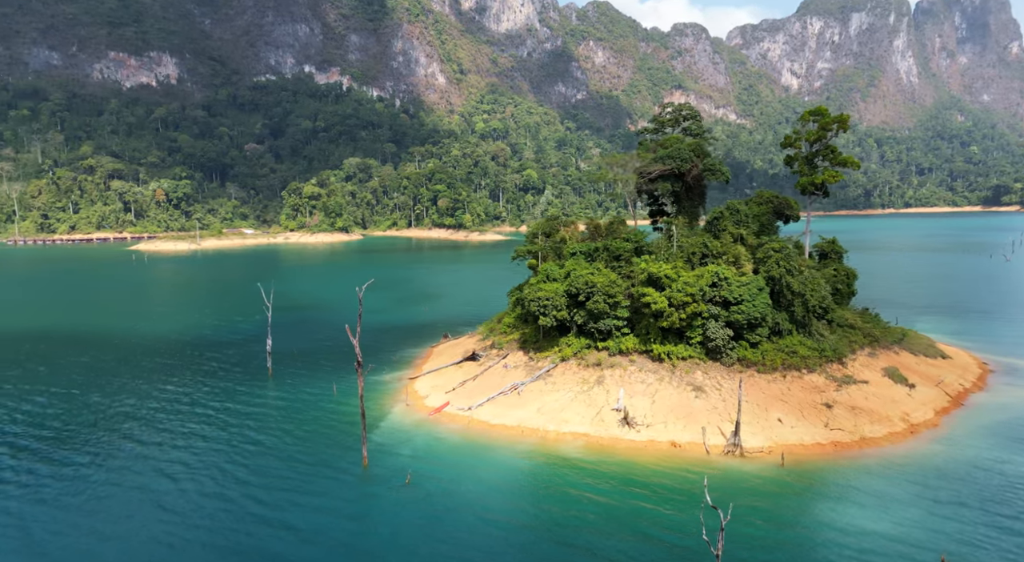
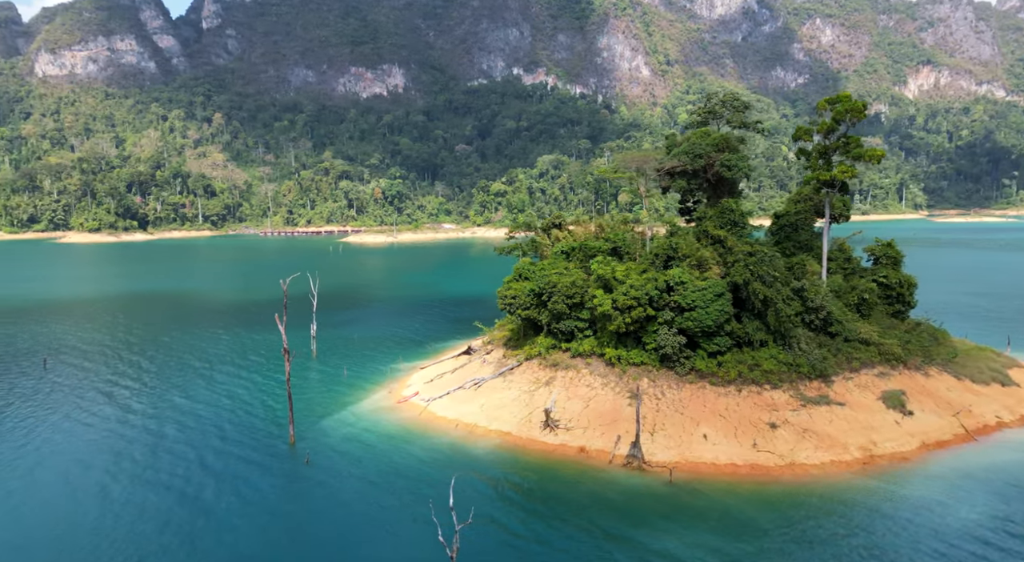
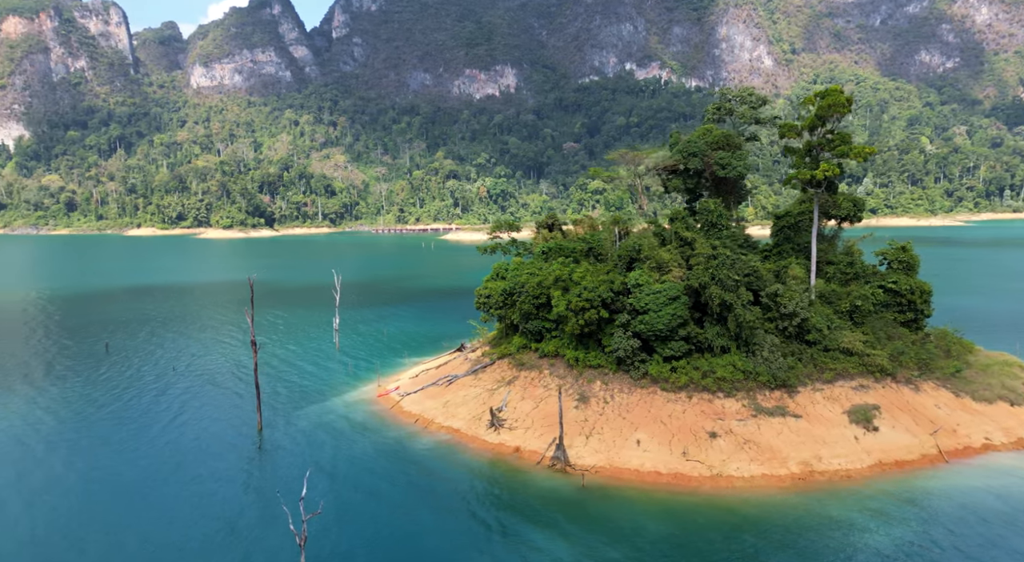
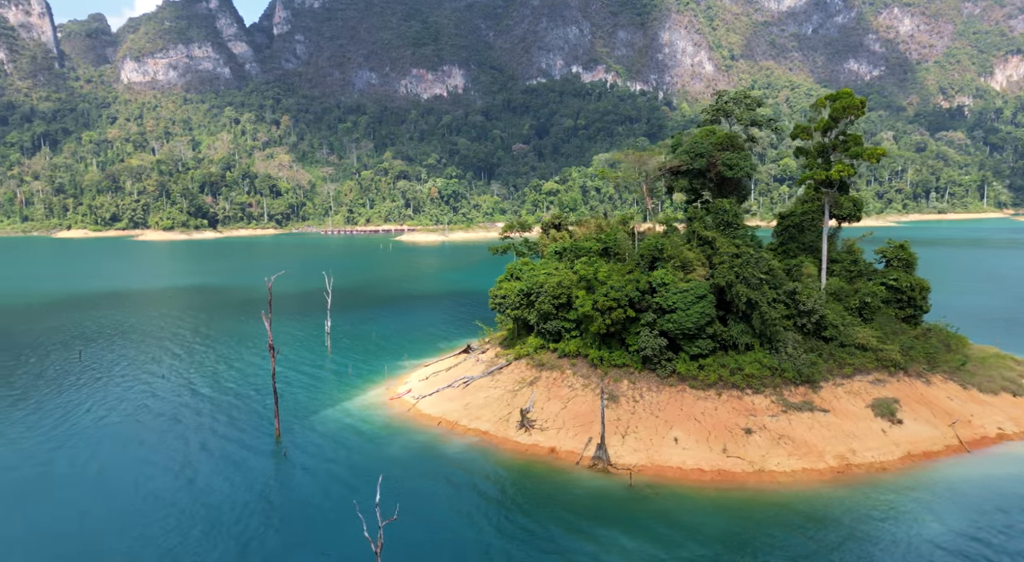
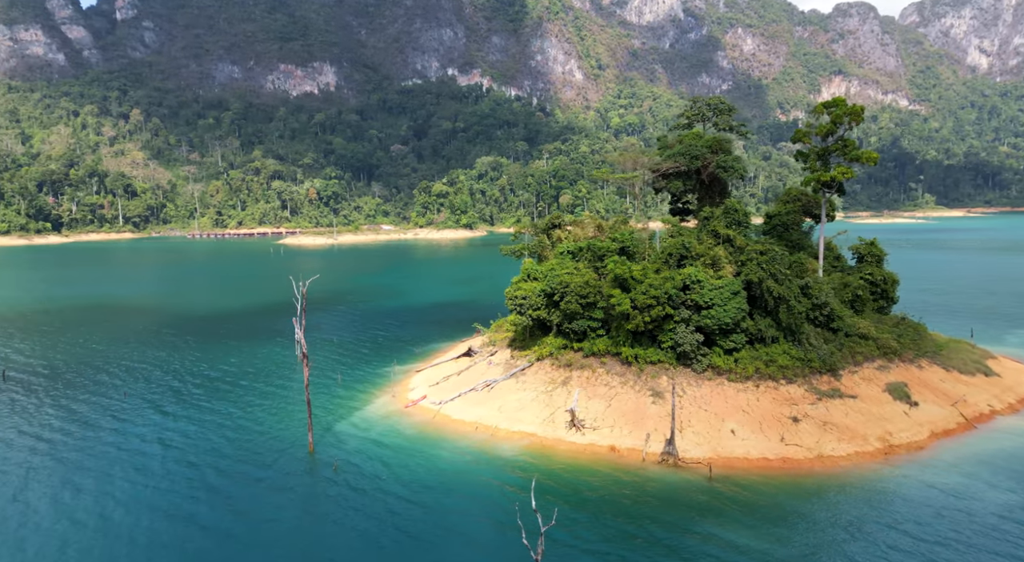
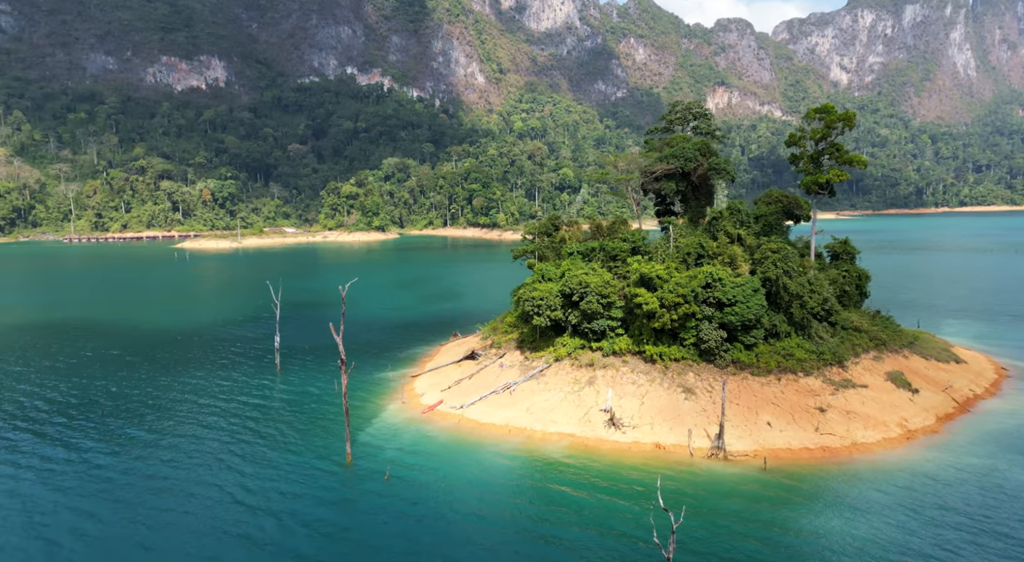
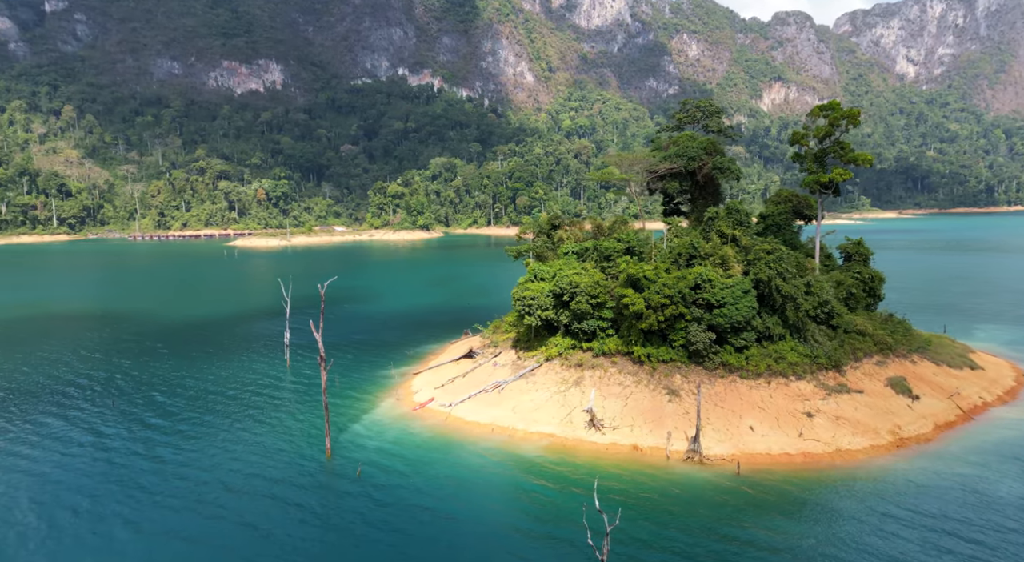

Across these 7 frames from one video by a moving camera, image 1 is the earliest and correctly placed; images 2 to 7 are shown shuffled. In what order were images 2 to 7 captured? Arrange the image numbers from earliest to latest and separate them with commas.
6, 7, 5, 2, 4, 3
